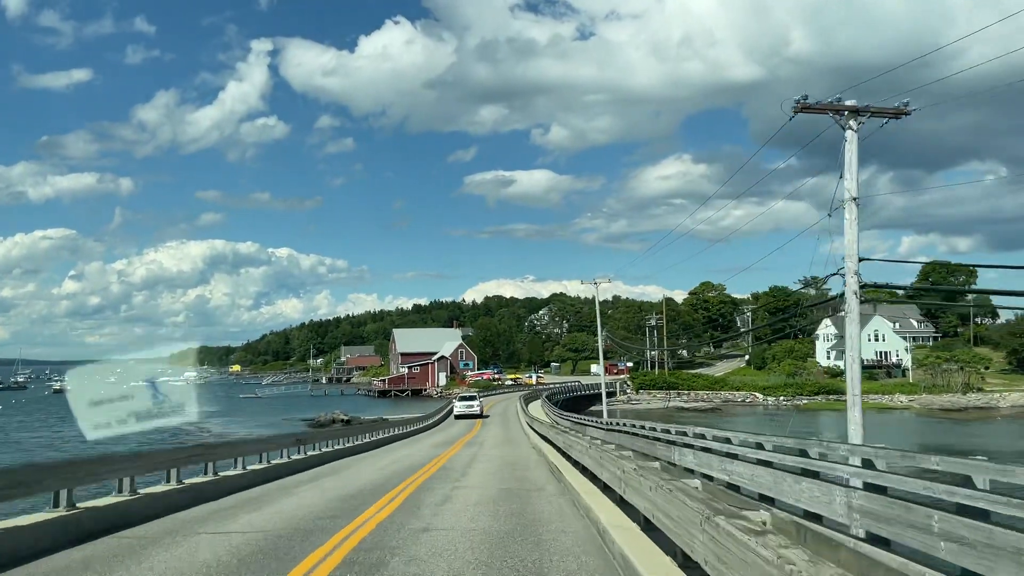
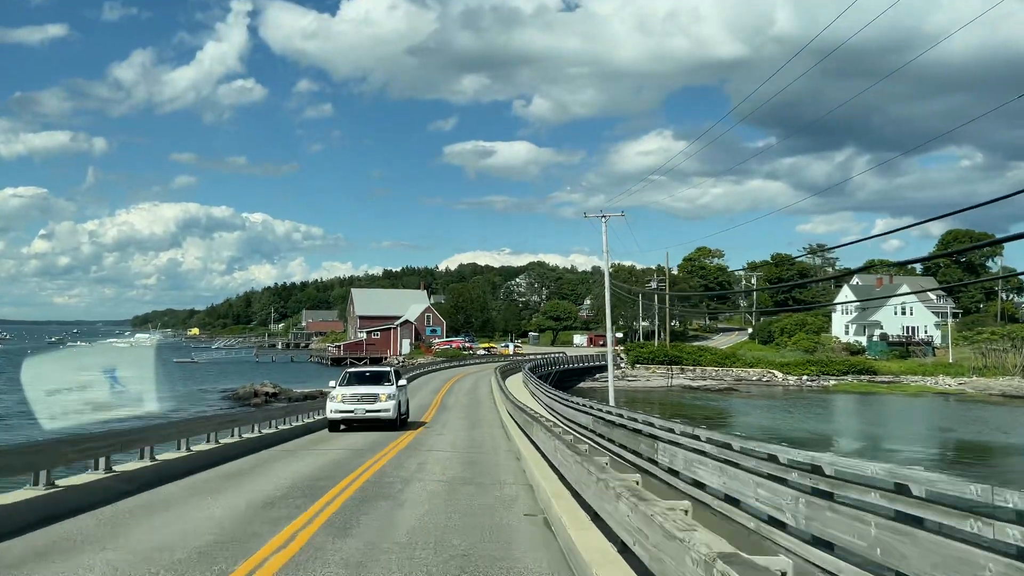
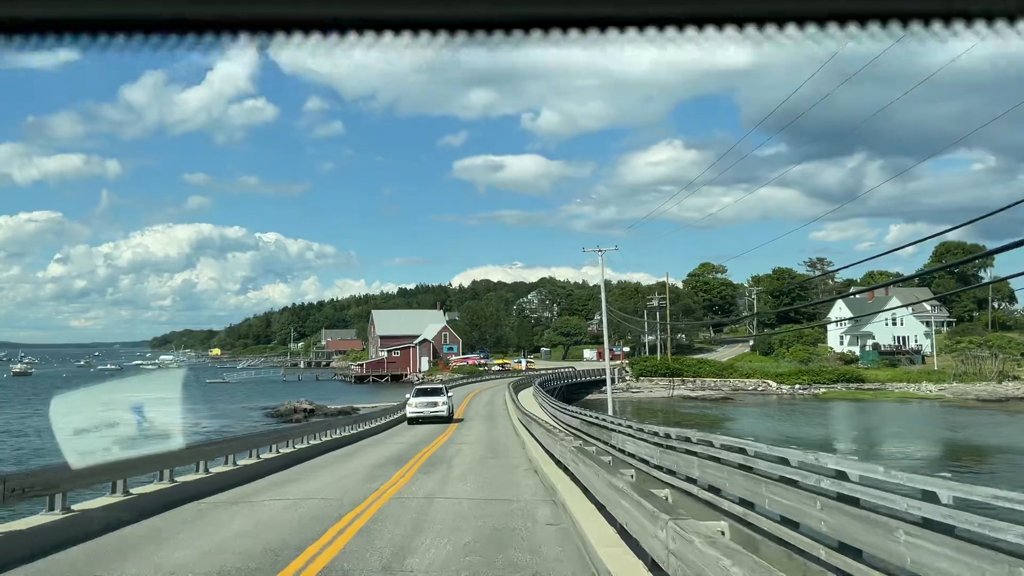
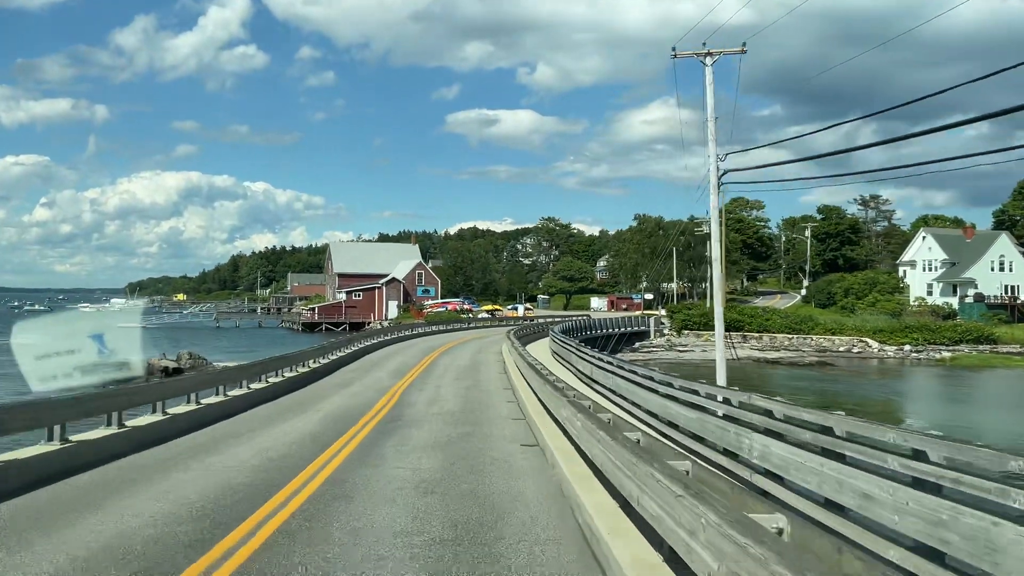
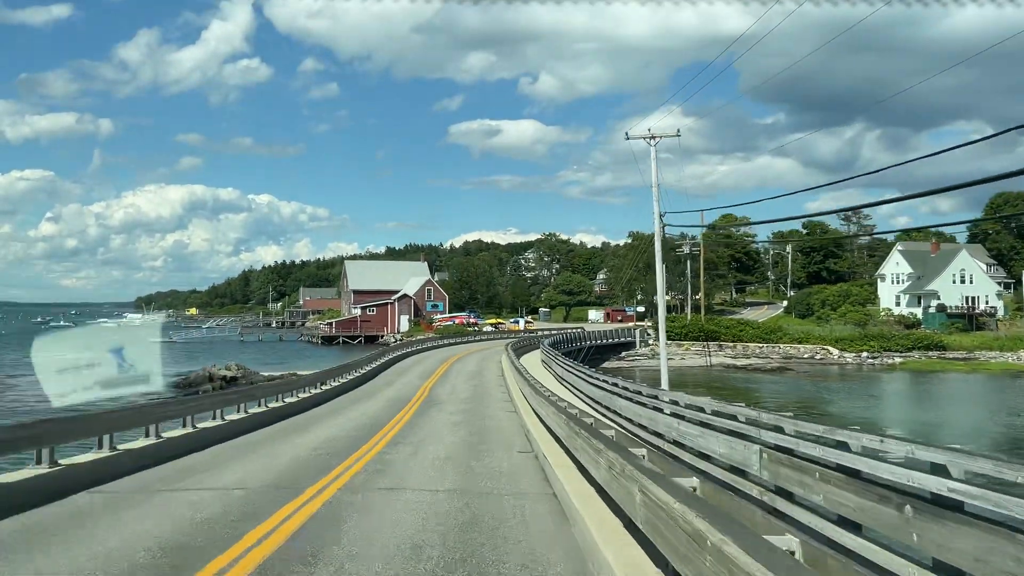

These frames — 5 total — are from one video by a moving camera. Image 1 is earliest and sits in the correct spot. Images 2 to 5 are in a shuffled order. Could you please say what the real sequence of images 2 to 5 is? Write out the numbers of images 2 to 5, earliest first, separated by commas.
3, 2, 5, 4
